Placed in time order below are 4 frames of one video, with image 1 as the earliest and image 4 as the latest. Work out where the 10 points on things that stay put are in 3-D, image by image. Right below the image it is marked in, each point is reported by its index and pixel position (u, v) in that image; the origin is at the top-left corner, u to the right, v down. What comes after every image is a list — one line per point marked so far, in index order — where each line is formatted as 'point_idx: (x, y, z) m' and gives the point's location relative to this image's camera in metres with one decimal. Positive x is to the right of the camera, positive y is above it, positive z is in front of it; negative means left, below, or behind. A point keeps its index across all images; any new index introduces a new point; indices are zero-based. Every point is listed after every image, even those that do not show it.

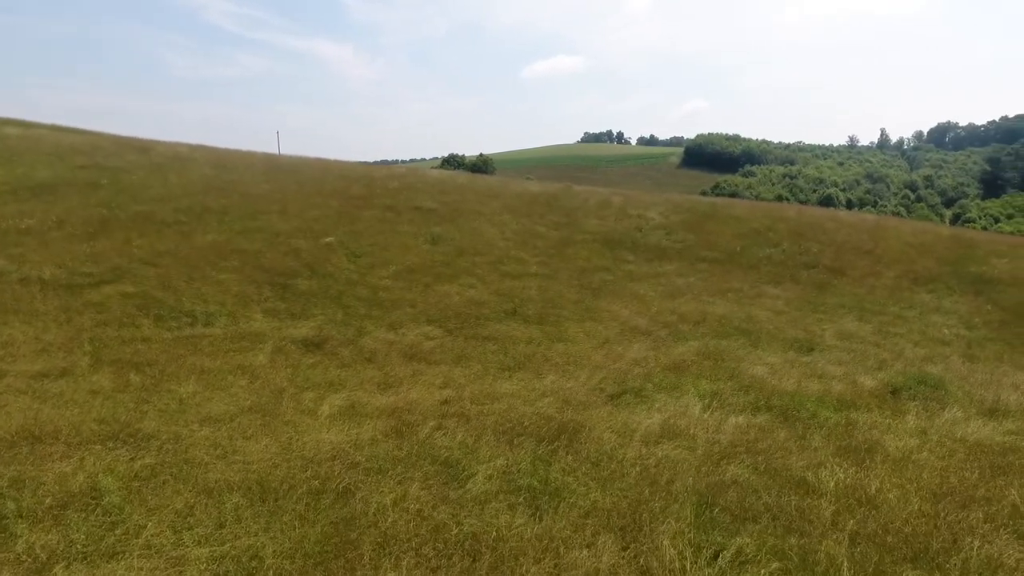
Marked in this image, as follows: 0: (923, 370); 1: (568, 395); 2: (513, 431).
0: (+9.2, -1.8, +13.9) m
1: (+0.9, -1.6, +9.5) m
2: (0.0, -1.7, +7.3) m
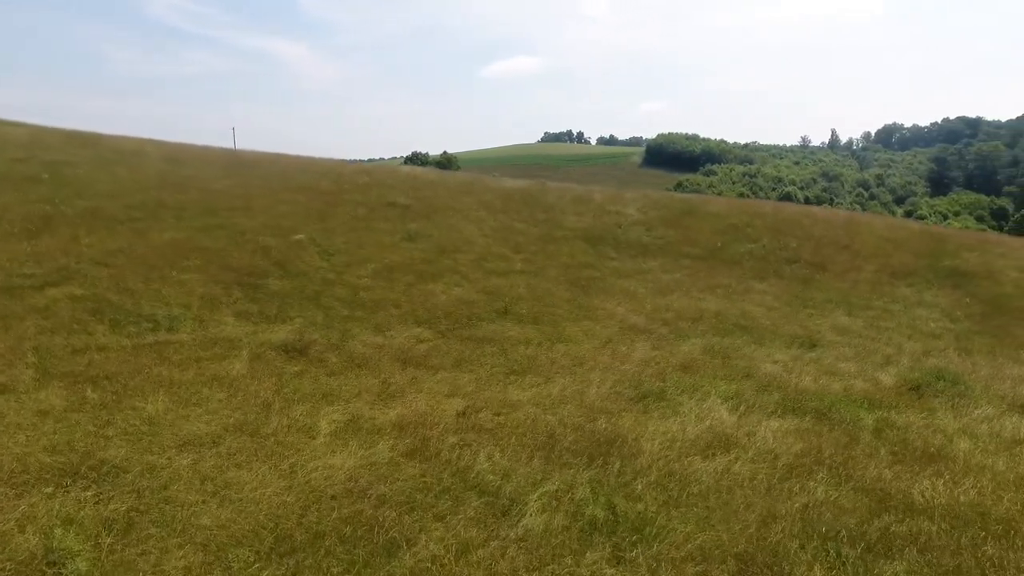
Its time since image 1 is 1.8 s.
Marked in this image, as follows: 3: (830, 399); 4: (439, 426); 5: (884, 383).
0: (+9.1, -1.7, +13.6) m
1: (+1.1, -1.6, +8.6) m
2: (+0.4, -1.6, +6.3) m
3: (+5.0, -1.7, +9.8) m
4: (-0.8, -1.5, +6.8) m
5: (+6.7, -1.7, +11.2) m
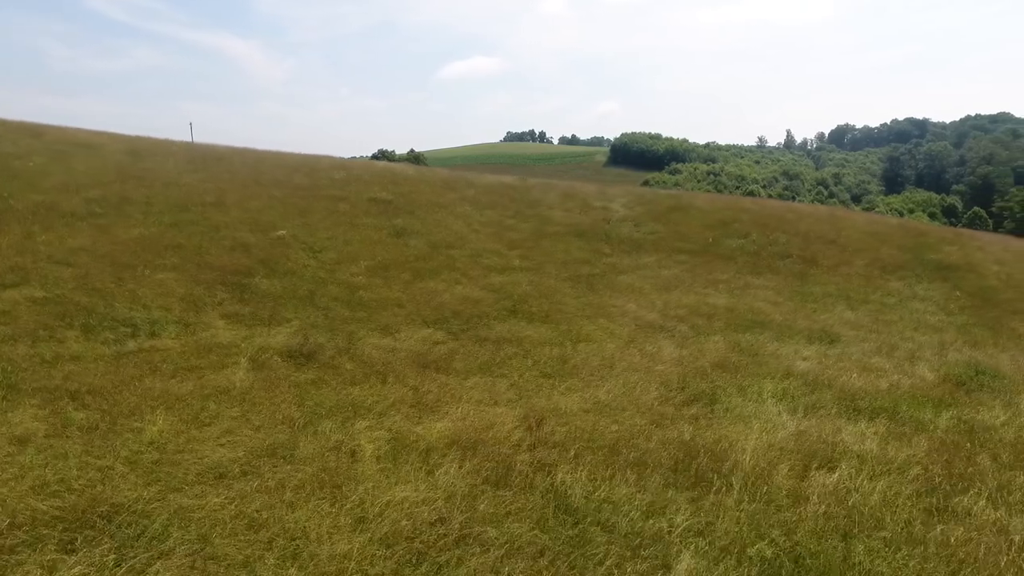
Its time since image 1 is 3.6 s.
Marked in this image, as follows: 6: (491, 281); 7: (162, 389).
0: (+9.4, -1.5, +13.2) m
1: (+1.7, -1.5, +7.7) m
2: (+1.1, -1.5, +5.4) m
3: (+5.5, -1.6, +9.2) m
4: (-0.1, -1.4, +5.8) m
5: (+7.1, -1.6, +10.6) m
6: (-0.5, +0.2, +15.5) m
7: (-3.9, -1.1, +7.0) m
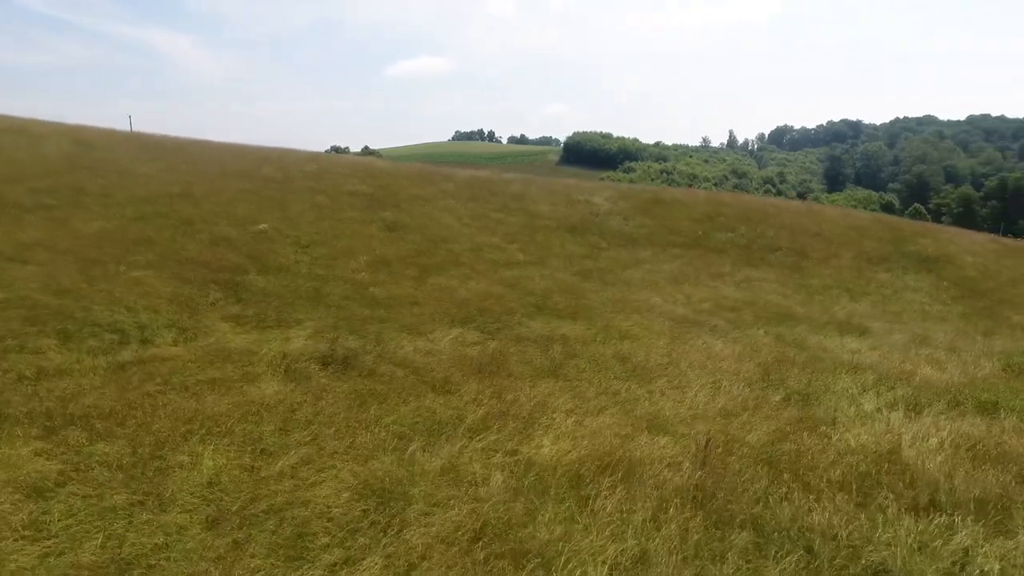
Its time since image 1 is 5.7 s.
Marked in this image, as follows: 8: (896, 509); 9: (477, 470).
0: (+9.9, -1.2, +12.8) m
1: (+2.7, -1.3, +6.8) m
2: (+2.3, -1.4, +4.4) m
3: (+6.4, -1.4, +8.5) m
4: (+1.1, -1.3, +4.7) m
5: (+7.8, -1.3, +10.1) m
6: (-0.2, +0.3, +14.3) m
7: (-2.8, -1.1, +5.5) m
8: (+2.5, -1.4, +4.0) m
9: (-0.2, -1.3, +4.4) m
